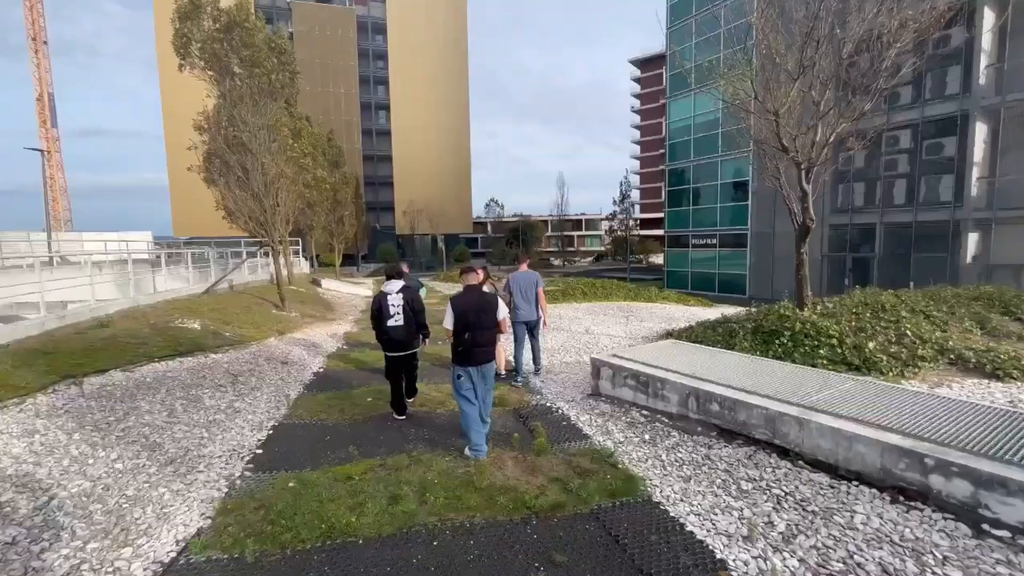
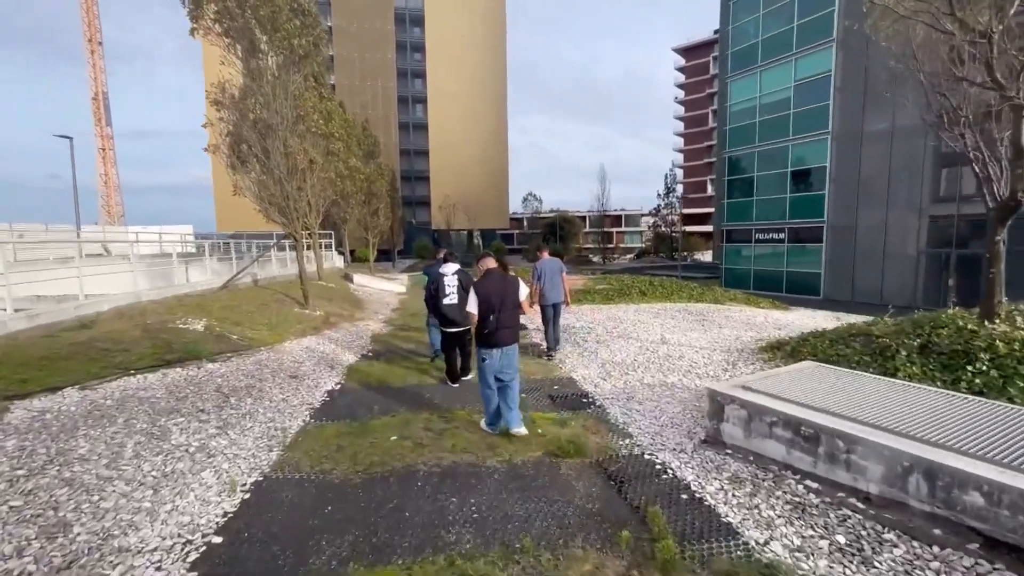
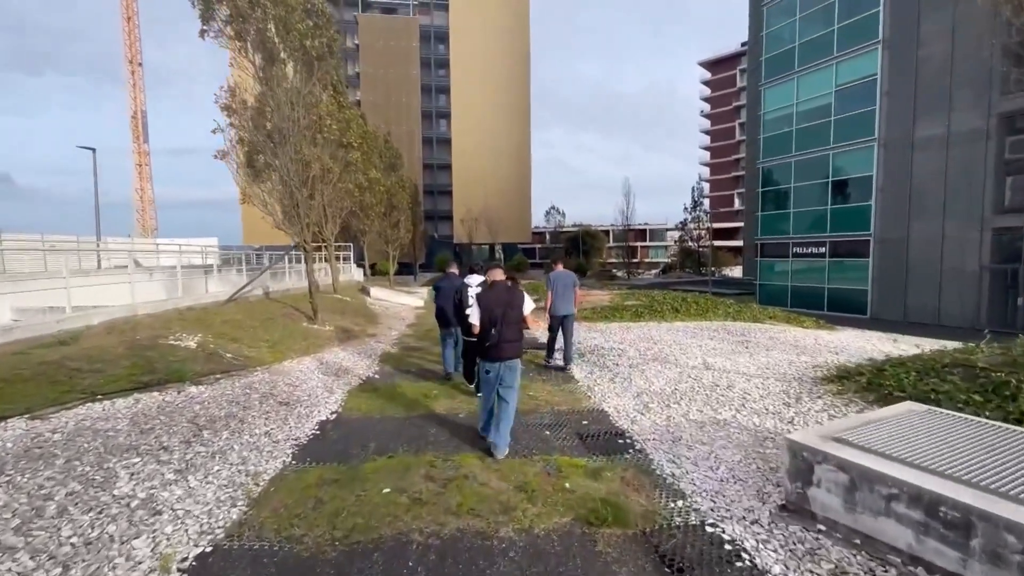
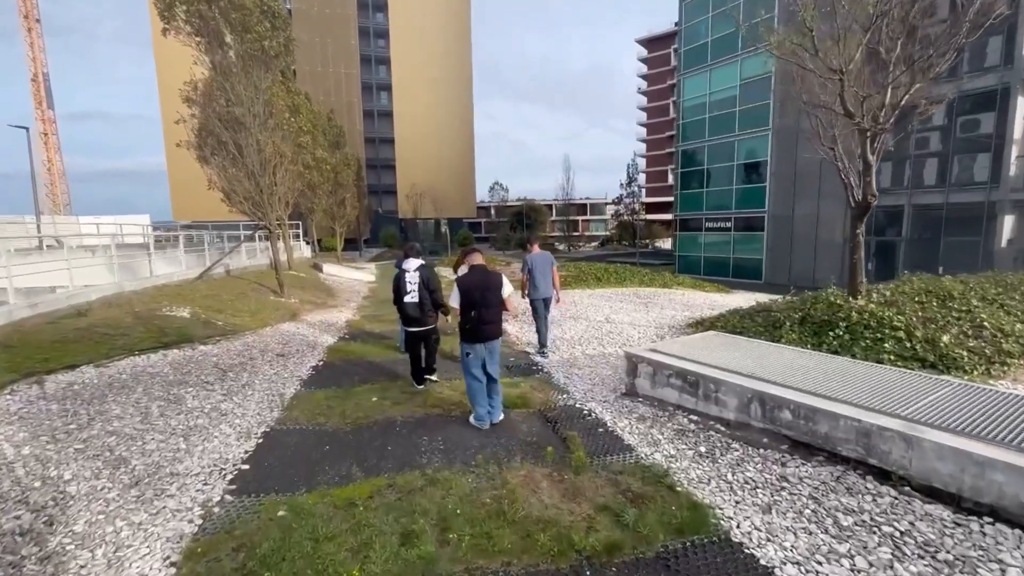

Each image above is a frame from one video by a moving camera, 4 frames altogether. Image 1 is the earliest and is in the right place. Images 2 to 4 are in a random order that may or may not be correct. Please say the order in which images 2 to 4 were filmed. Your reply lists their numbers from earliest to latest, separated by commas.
4, 2, 3
